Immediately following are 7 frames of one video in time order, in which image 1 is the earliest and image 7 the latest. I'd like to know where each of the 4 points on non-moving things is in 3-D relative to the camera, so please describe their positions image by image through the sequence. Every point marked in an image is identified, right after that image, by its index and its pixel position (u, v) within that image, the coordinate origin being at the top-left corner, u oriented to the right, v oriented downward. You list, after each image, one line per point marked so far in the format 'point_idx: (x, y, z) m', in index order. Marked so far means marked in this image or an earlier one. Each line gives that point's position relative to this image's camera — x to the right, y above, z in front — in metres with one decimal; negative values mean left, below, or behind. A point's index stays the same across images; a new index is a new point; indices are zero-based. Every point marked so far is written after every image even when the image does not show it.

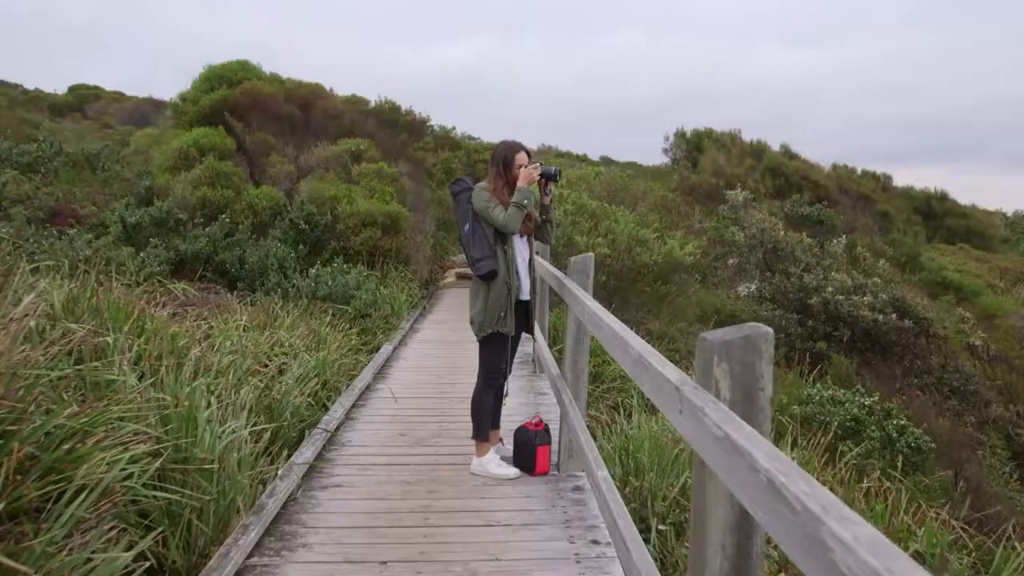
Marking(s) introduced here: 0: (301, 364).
0: (-1.4, -0.5, +5.1) m
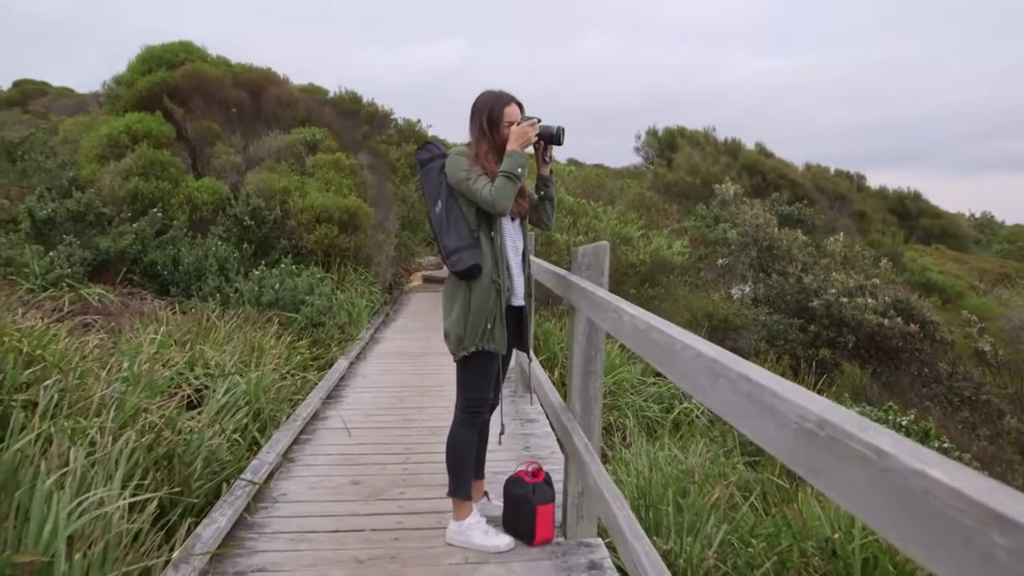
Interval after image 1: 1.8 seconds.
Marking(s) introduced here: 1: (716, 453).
0: (-1.5, -0.6, +4.0) m
1: (+1.5, -1.2, +5.7) m
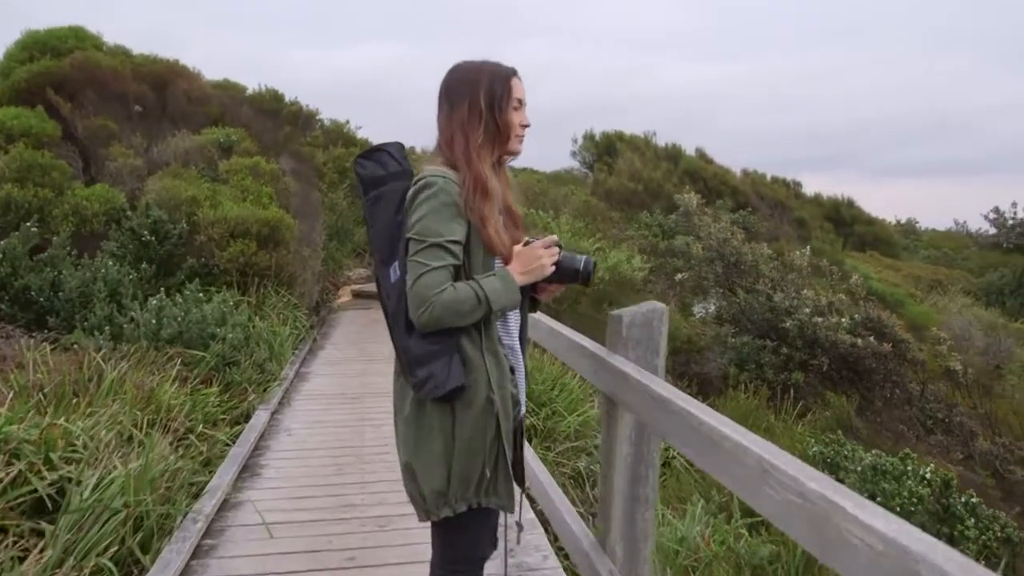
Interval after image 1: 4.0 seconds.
0: (-1.6, -0.8, +2.9) m
1: (+1.3, -1.4, +4.9) m
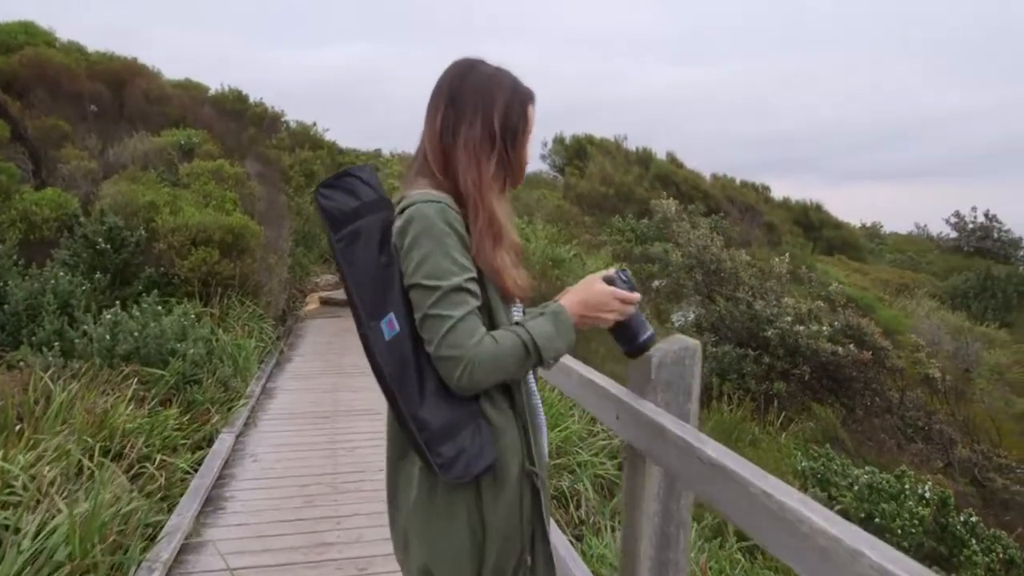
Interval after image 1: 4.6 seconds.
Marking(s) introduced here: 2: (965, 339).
0: (-1.6, -0.9, +2.5) m
1: (+1.2, -1.5, +4.6) m
2: (+8.8, -1.0, +14.9) m
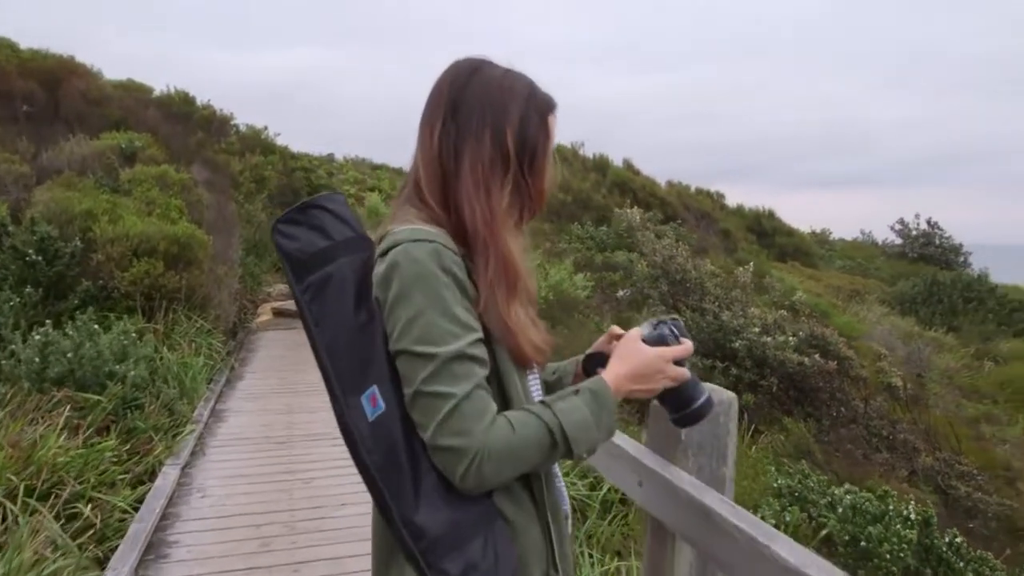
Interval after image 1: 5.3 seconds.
0: (-1.6, -0.9, +2.1) m
1: (+1.0, -1.6, +4.4) m
2: (+8.0, -1.1, +15.2) m
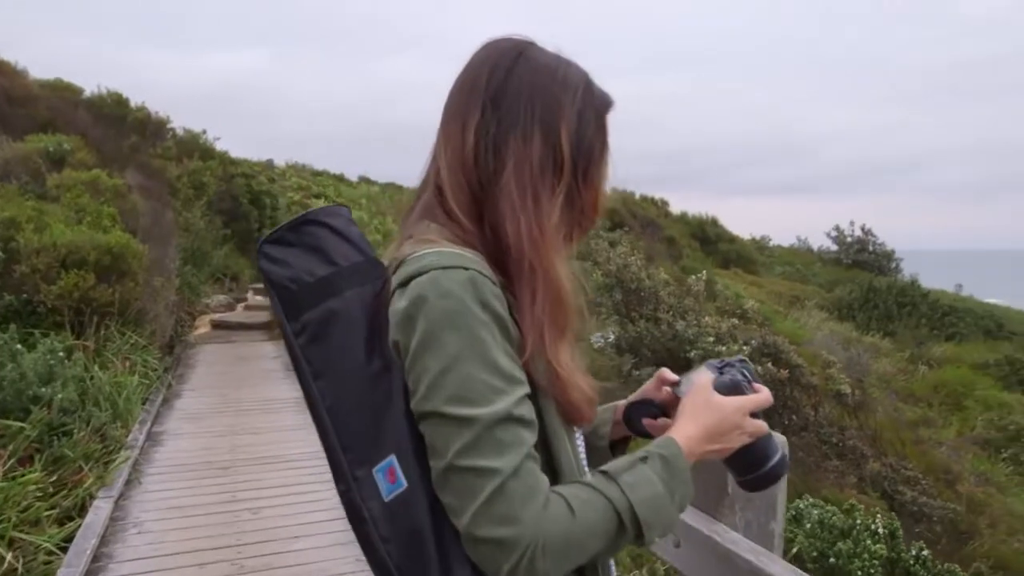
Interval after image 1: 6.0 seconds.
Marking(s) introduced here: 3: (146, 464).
0: (-1.7, -1.0, +1.8) m
1: (+0.8, -1.7, +4.3) m
2: (+7.0, -1.2, +15.5) m
3: (-2.3, -1.1, +4.8) m
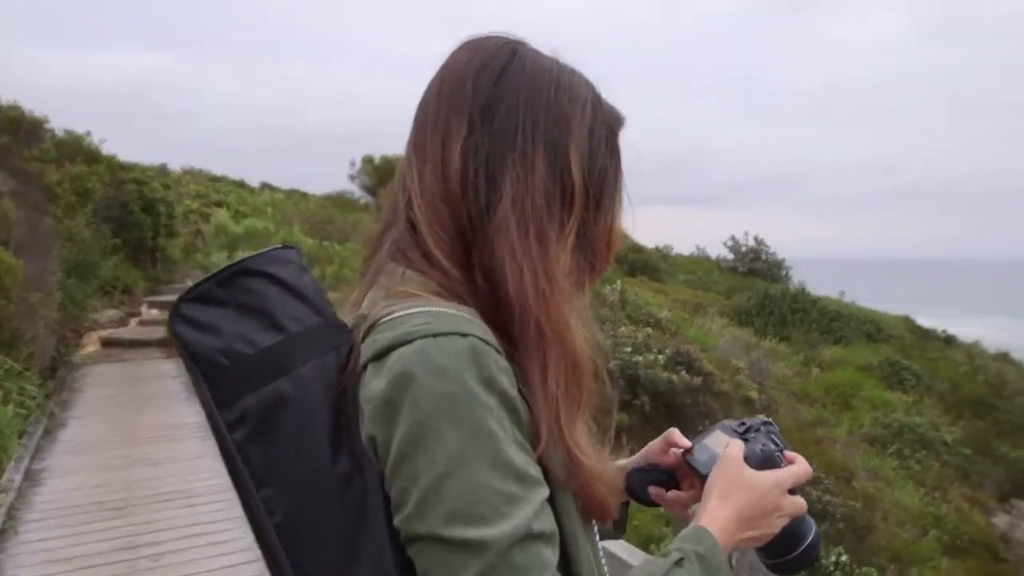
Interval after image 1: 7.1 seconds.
0: (-1.7, -1.1, +1.4) m
1: (+0.4, -1.8, +4.2) m
2: (+5.2, -1.4, +16.1) m
3: (-2.7, -1.2, +4.3) m
